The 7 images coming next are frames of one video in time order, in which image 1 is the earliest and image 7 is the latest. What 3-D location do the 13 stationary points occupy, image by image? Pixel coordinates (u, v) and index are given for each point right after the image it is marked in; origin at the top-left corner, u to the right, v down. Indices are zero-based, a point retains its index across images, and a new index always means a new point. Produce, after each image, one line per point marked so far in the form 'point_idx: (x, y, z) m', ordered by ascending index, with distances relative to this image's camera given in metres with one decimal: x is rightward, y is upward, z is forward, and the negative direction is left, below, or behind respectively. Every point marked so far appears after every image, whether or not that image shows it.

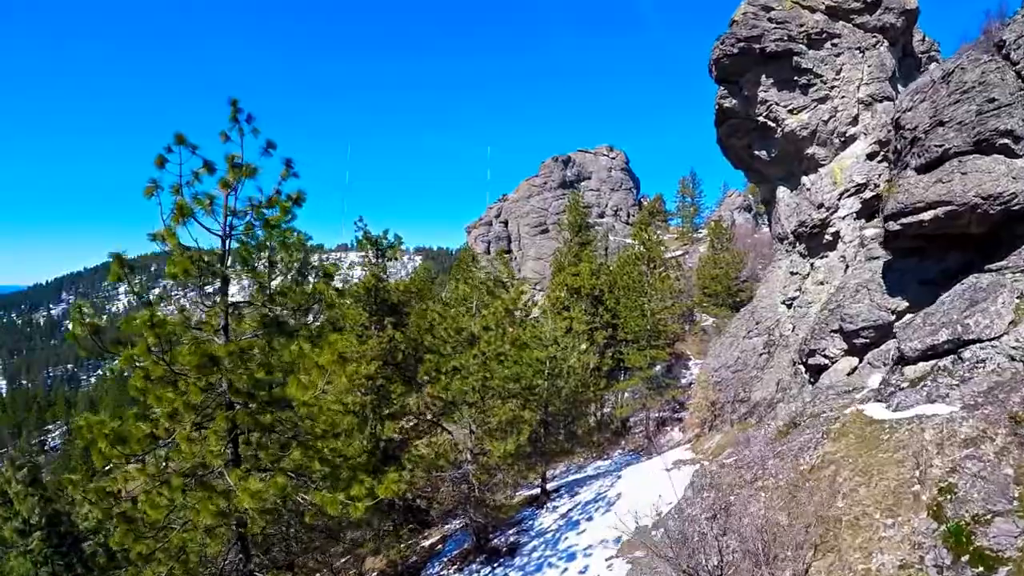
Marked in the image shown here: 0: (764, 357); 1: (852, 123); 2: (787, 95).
0: (+8.6, -2.4, +19.7) m
1: (+10.0, +4.8, +16.9) m
2: (+8.5, +5.9, +17.3) m
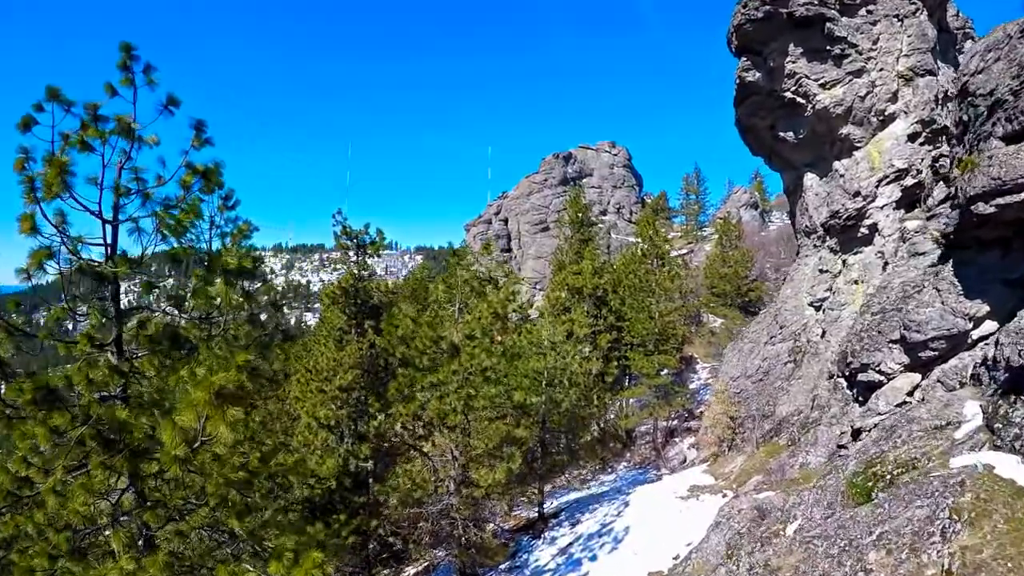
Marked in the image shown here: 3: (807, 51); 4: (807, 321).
0: (+8.4, -2.4, +17.5) m
1: (+9.7, +4.8, +14.7) m
2: (+8.2, +5.9, +15.1) m
3: (+7.9, +6.3, +15.1) m
4: (+9.0, -1.0, +17.5) m
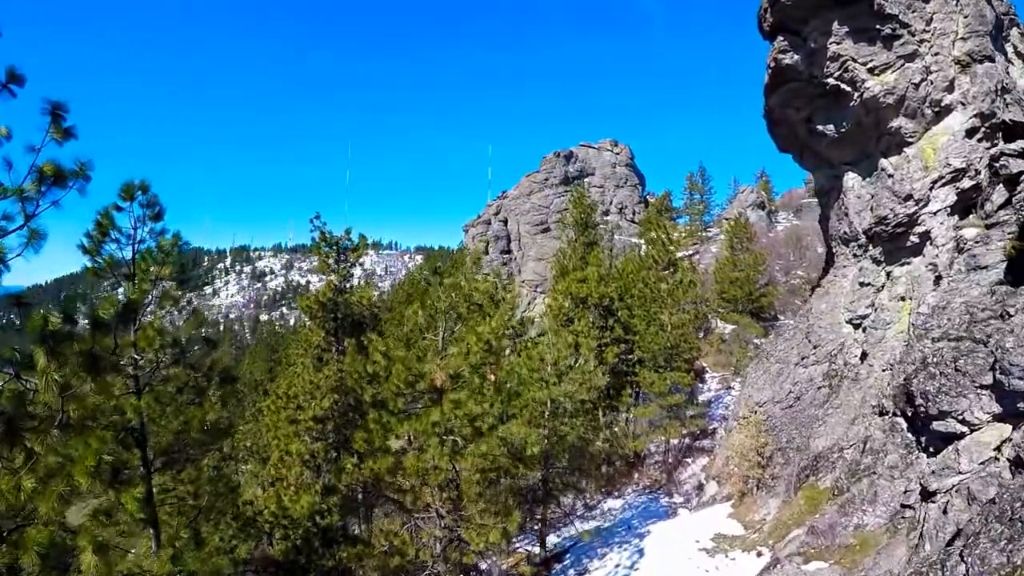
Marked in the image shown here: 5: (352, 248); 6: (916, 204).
0: (+8.3, -2.8, +15.5) m
1: (+9.7, +4.4, +12.7) m
2: (+8.2, +5.5, +13.0) m
3: (+7.8, +5.9, +13.0) m
4: (+8.9, -1.4, +15.5) m
5: (-5.9, +1.2, +20.5) m
6: (+9.2, +1.9, +13.0) m
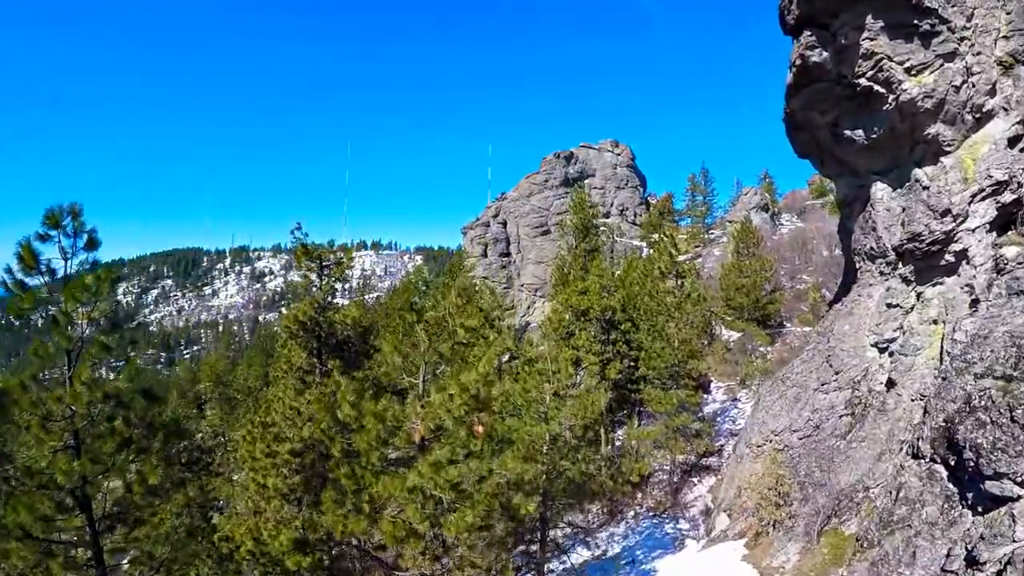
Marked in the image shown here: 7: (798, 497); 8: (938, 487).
0: (+8.2, -3.3, +14.3) m
1: (+9.5, +3.9, +11.4) m
2: (+8.0, +5.0, +11.8) m
3: (+7.7, +5.4, +11.8) m
4: (+8.8, -1.9, +14.2) m
5: (-6.0, +0.7, +19.3) m
6: (+9.1, +1.4, +11.8) m
7: (+7.0, -5.1, +14.1) m
8: (+7.6, -3.5, +10.2) m
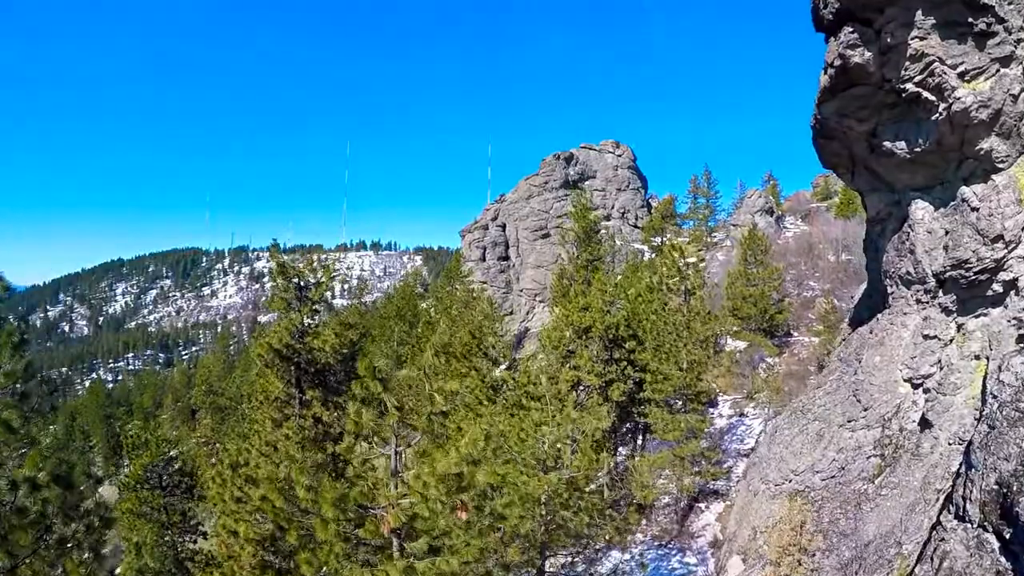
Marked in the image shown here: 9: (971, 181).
0: (+8.1, -4.0, +12.9) m
1: (+9.4, +3.3, +10.0) m
2: (+7.9, +4.3, +10.4) m
3: (+7.6, +4.7, +10.4) m
4: (+8.7, -2.6, +12.9) m
5: (-6.1, +0.1, +17.9) m
6: (+9.0, +0.8, +10.4) m
7: (+6.9, -5.7, +12.7) m
8: (+7.5, -4.1, +8.9) m
9: (+8.7, +2.0, +11.0) m
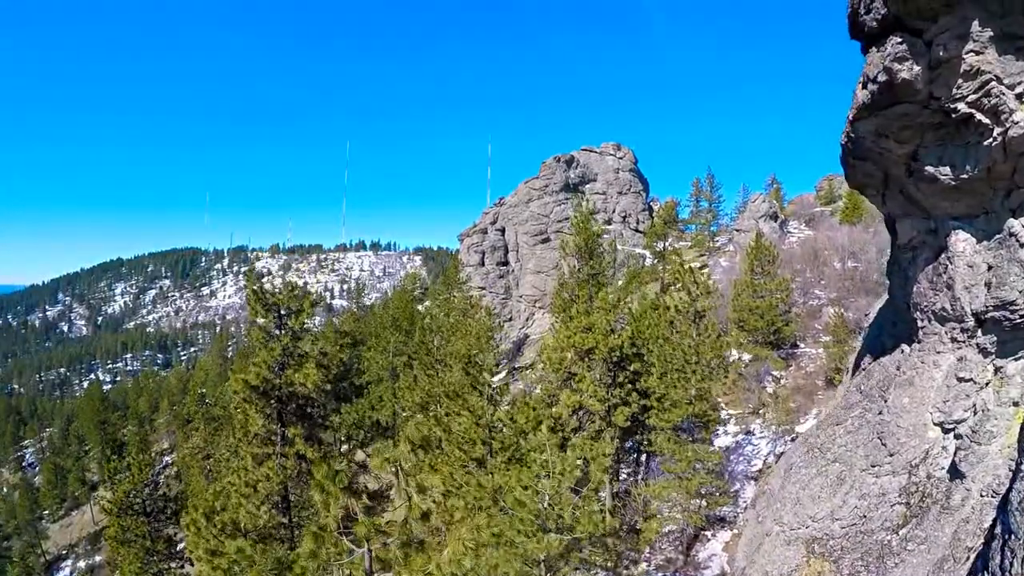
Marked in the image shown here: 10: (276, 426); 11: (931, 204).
0: (+8.0, -4.7, +11.8) m
1: (+9.4, +2.6, +9.0) m
2: (+7.9, +3.6, +9.4) m
3: (+7.5, +4.0, +9.3) m
4: (+8.6, -3.3, +11.8) m
5: (-6.2, -0.6, +16.9) m
6: (+8.9, 0.0, +9.4) m
7: (+6.8, -6.4, +11.7) m
8: (+7.4, -4.9, +7.8) m
9: (+8.7, +1.3, +9.9) m
10: (-6.3, -3.6, +15.4) m
11: (+8.1, +1.6, +11.1) m
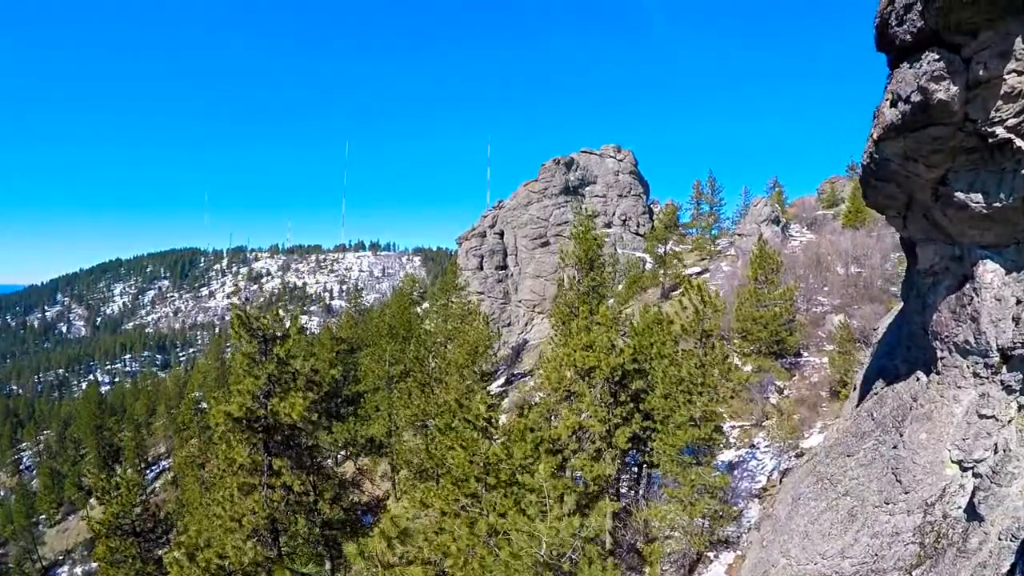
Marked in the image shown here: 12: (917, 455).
0: (+7.9, -5.3, +11.1) m
1: (+9.3, +2.0, +8.3) m
2: (+7.8, +3.0, +8.7) m
3: (+7.4, +3.5, +8.6) m
4: (+8.5, -3.8, +11.1) m
5: (-6.3, -1.2, +16.2) m
6: (+8.8, -0.5, +8.7) m
7: (+6.7, -7.0, +11.0) m
8: (+7.3, -5.4, +7.1) m
9: (+8.6, +0.8, +9.2) m
10: (-6.4, -4.2, +14.7) m
11: (+8.0, +1.1, +10.4) m
12: (+8.4, -3.4, +11.8) m
